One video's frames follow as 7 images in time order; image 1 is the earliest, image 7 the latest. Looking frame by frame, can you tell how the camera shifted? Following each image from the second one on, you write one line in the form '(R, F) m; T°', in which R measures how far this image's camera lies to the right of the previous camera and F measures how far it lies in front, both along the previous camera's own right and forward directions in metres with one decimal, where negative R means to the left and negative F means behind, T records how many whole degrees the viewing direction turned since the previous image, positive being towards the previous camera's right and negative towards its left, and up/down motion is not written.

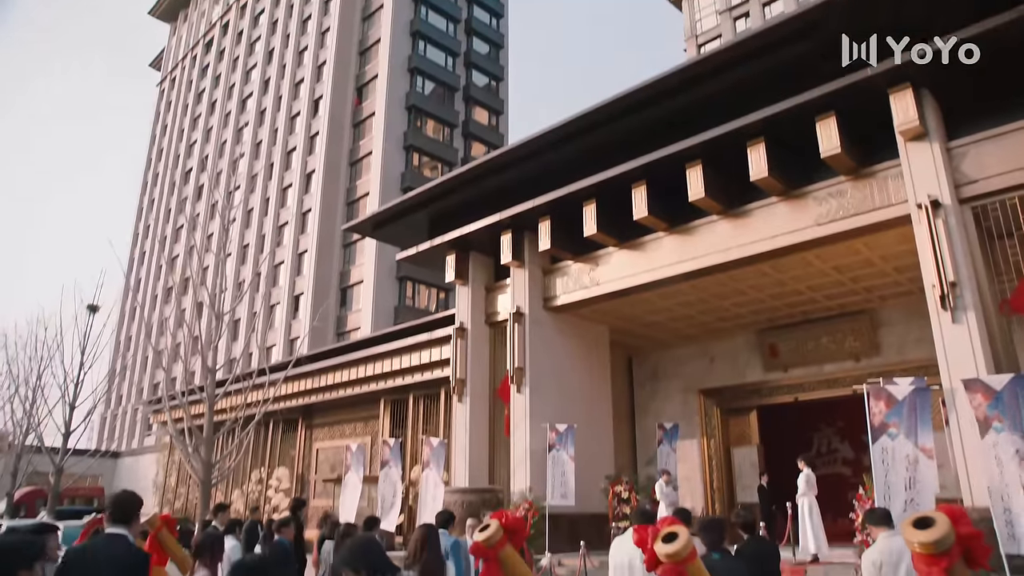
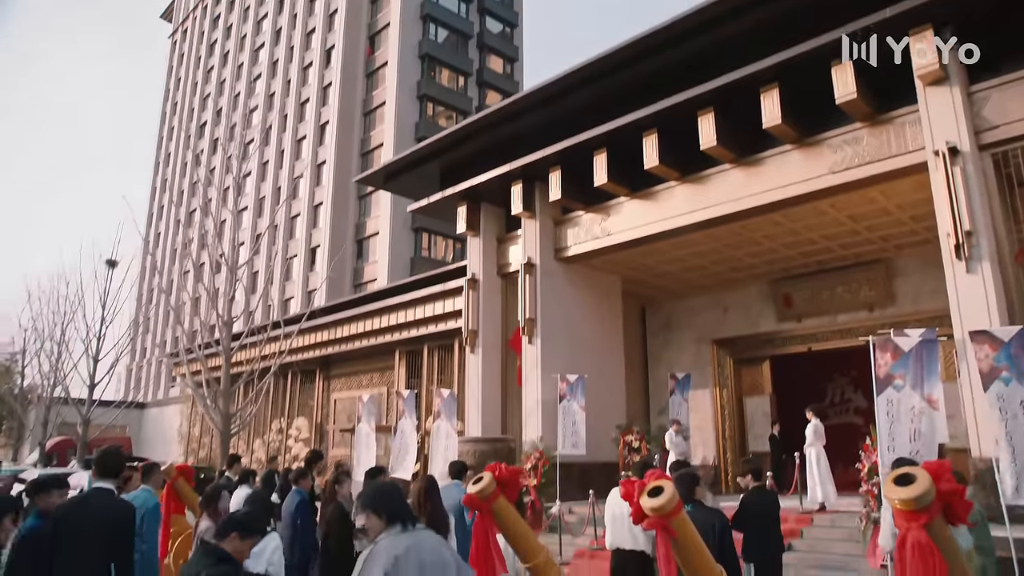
(+0.3, 0.0) m; -2°
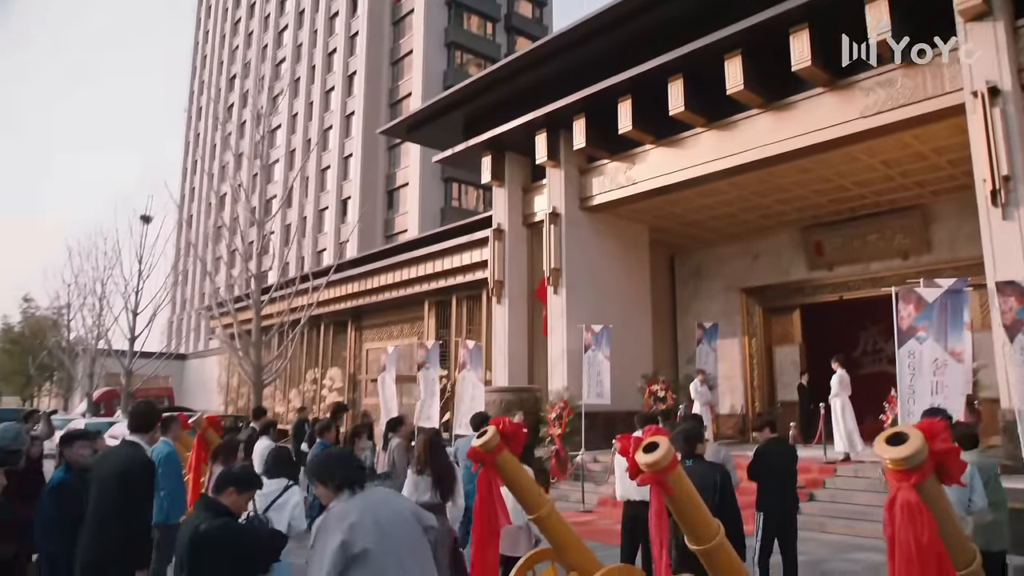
(+0.4, 0.0) m; -3°
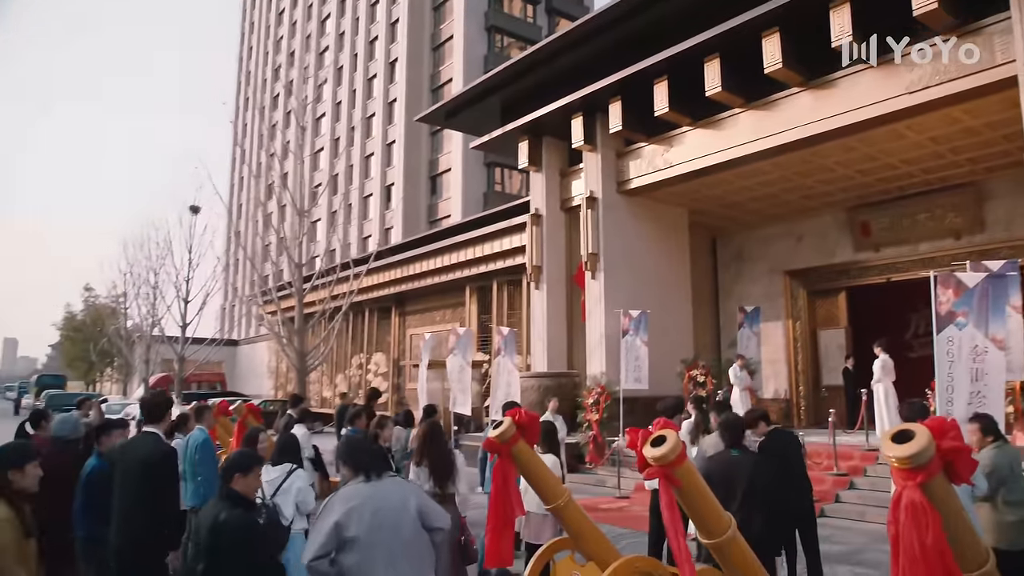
(+0.4, 0.0) m; -4°
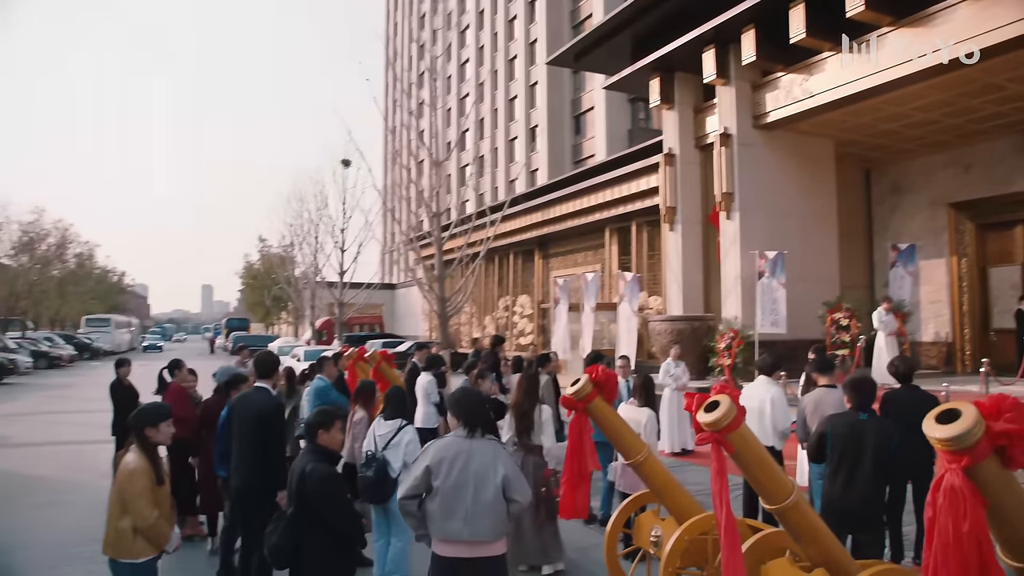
(+1.0, 0.0) m; -13°
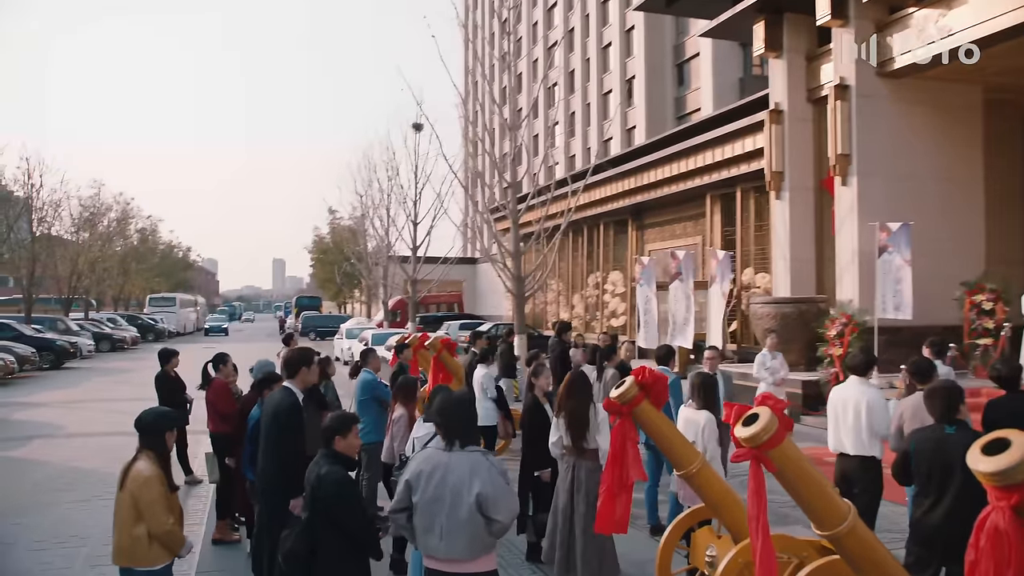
(+0.7, +1.3) m; -9°
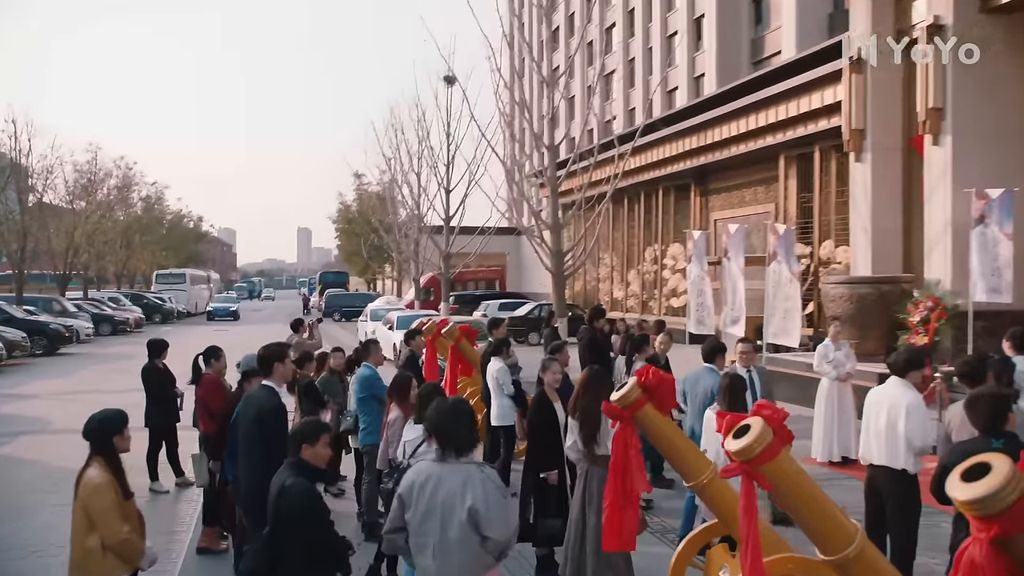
(+0.8, +1.3) m; -6°
